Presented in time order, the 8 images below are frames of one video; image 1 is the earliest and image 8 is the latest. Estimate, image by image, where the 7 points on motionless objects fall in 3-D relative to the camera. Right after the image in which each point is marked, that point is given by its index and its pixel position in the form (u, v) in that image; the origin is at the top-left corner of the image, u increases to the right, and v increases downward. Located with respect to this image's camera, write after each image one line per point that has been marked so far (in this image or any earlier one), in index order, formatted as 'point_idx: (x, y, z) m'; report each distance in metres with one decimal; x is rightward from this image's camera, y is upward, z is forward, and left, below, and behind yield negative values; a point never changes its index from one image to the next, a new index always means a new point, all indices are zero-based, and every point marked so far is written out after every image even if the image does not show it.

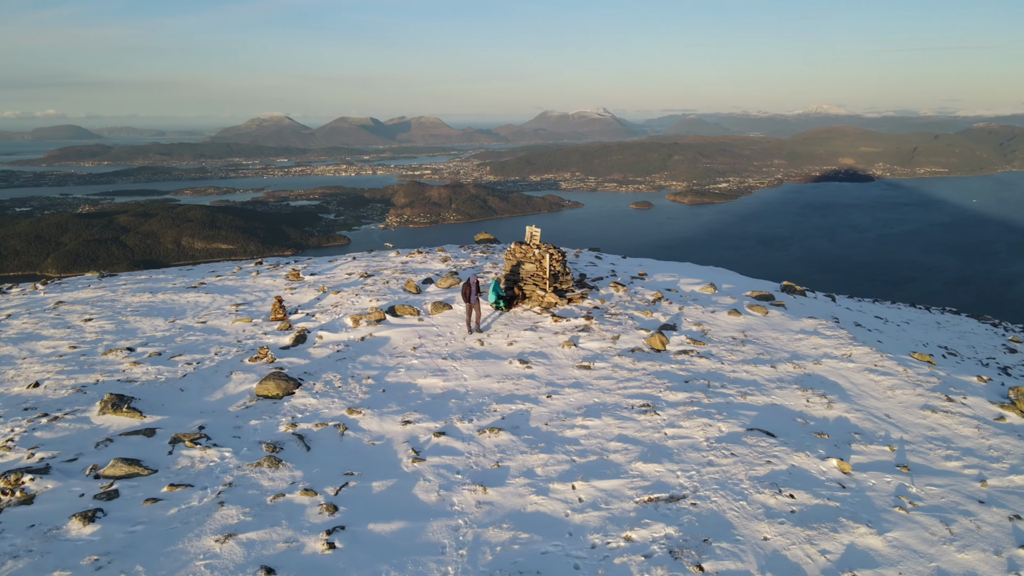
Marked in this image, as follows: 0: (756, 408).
0: (+3.0, -1.5, +9.1) m
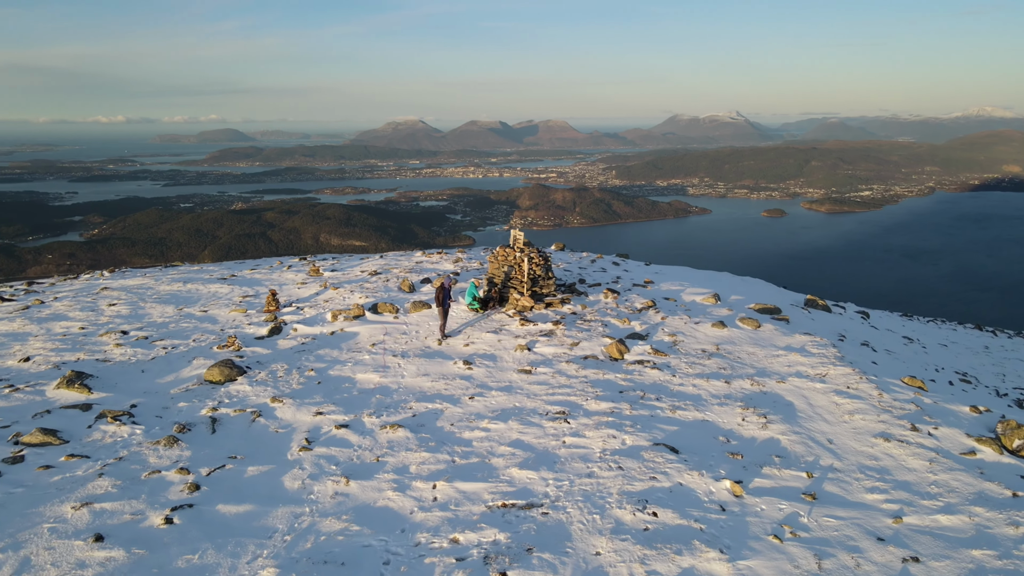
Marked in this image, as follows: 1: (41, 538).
0: (+2.0, -1.6, +8.8) m
1: (-4.1, -2.0, +6.1) m
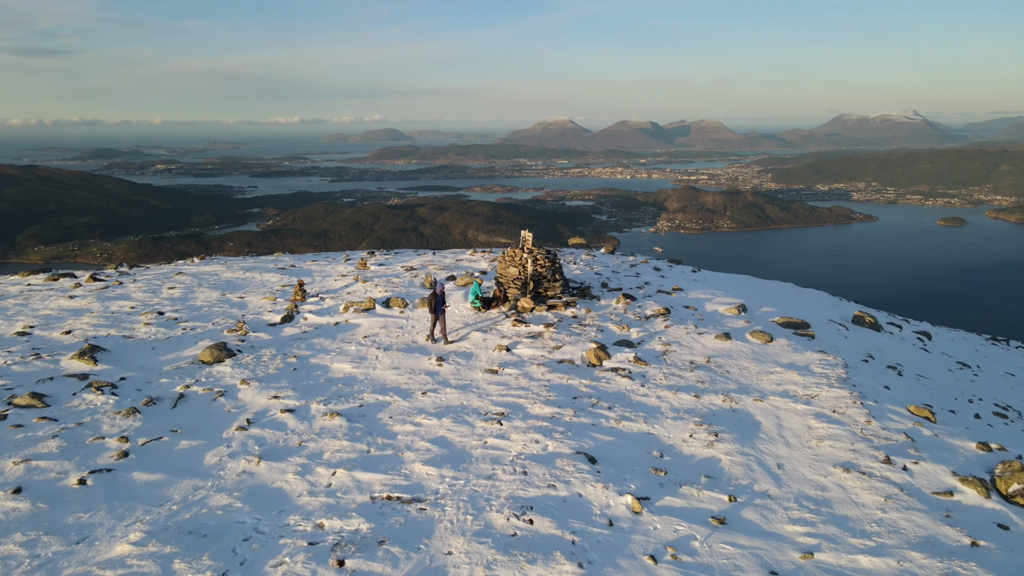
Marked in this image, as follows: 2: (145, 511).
0: (+1.2, -1.7, +8.6) m
1: (-5.3, -1.8, +7.0) m
2: (-3.4, -2.0, +6.7) m
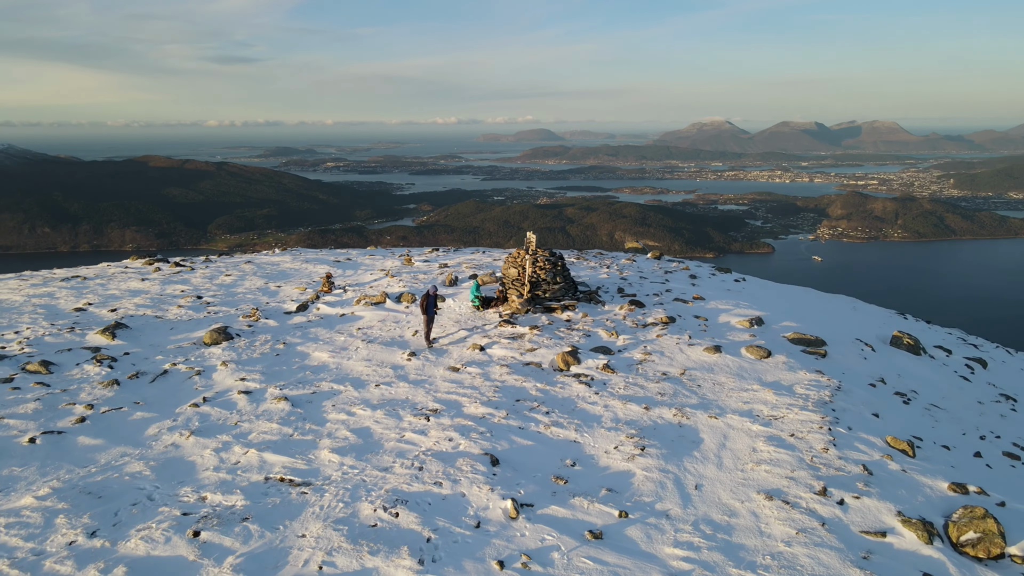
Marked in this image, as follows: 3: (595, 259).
0: (+0.3, -1.8, +8.5) m
1: (-6.4, -1.6, +8.2) m
2: (-4.5, -1.9, +7.5) m
3: (+1.8, +0.6, +16.7) m
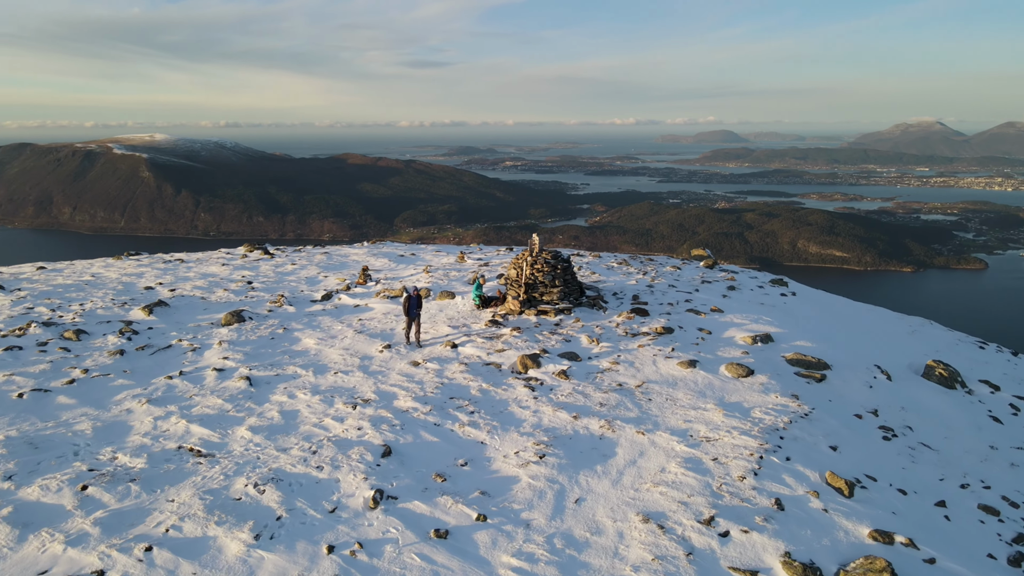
0: (-0.8, -1.7, +8.6) m
1: (-7.3, -1.2, +9.8) m
2: (-5.7, -1.6, +8.7) m
3: (+2.7, +0.5, +16.3) m
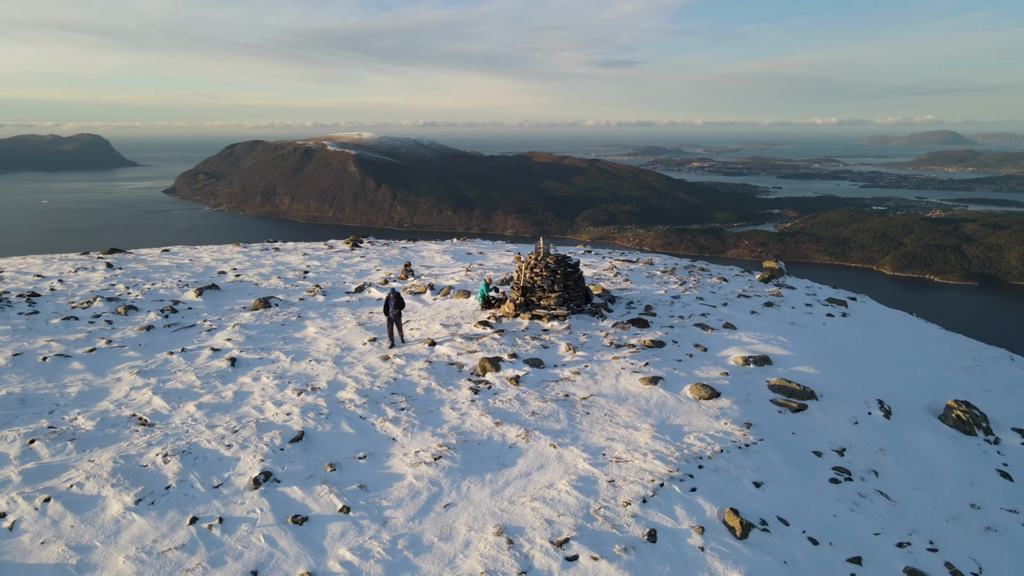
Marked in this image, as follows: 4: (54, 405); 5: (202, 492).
0: (-1.8, -1.7, +8.9) m
1: (-7.9, -0.9, +11.6) m
2: (-6.6, -1.3, +10.1) m
3: (+3.4, +0.3, +15.6) m
4: (-5.9, -1.5, +9.4) m
5: (-3.2, -2.1, +7.7) m
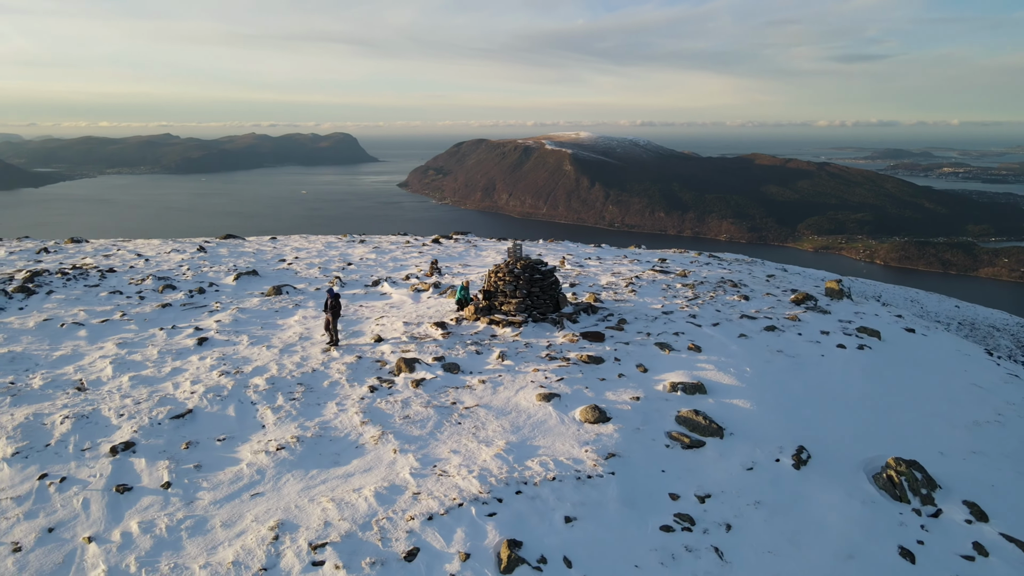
0: (-3.4, -1.6, +9.4) m
1: (-8.5, -0.4, +13.6) m
2: (-7.6, -0.9, +11.9) m
3: (+3.5, 0.0, +14.4) m
4: (-7.2, -1.2, +11.0) m
5: (-5.1, -1.9, +8.6) m
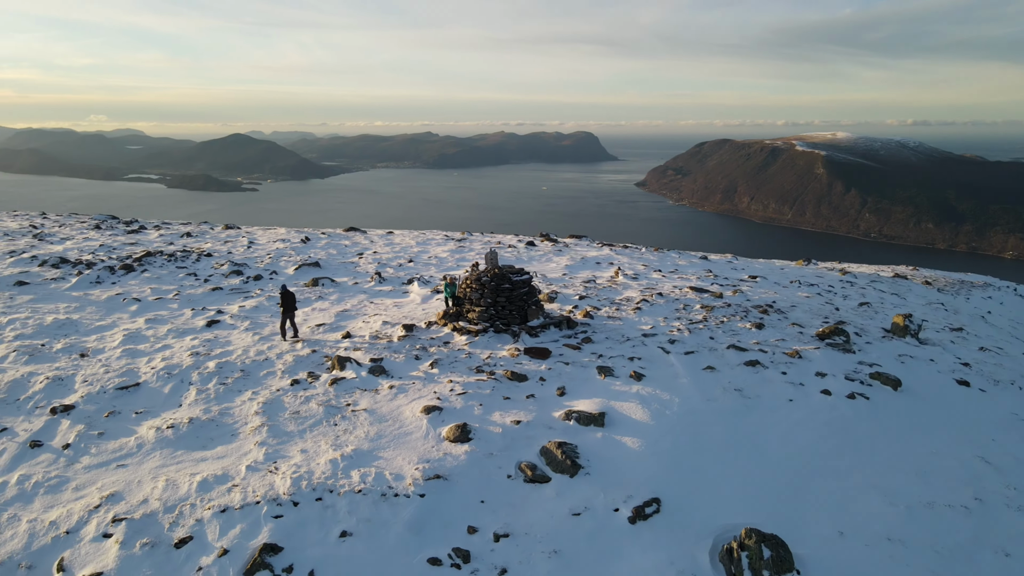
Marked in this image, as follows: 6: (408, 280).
0: (-4.8, -1.5, +10.4) m
1: (-8.2, 0.0, +15.9) m
2: (-8.0, -0.5, +14.0) m
3: (+3.5, -0.4, +13.1) m
4: (-7.8, -0.8, +13.0) m
5: (-6.6, -1.7, +10.1) m
6: (-2.5, +0.2, +16.7) m
